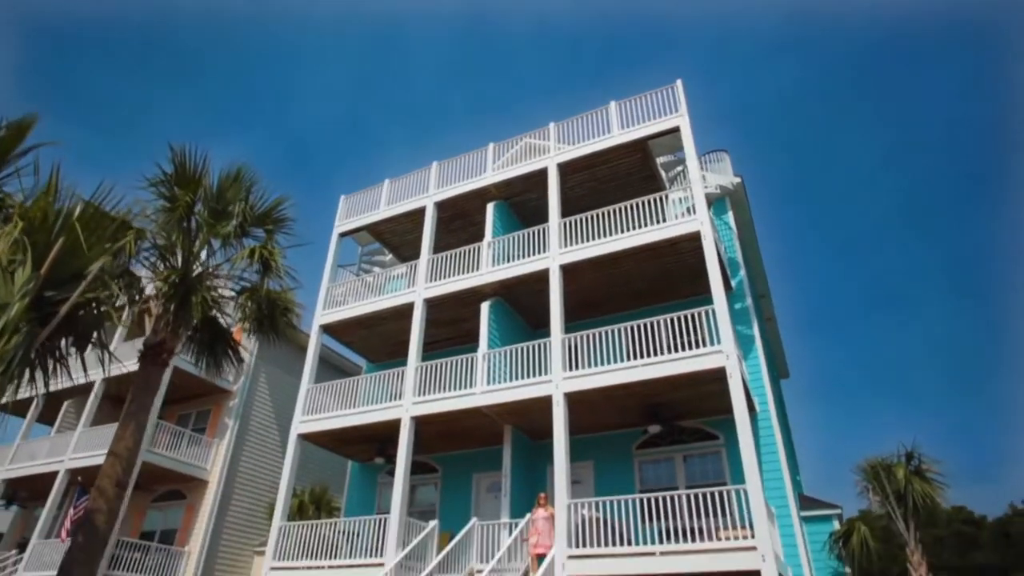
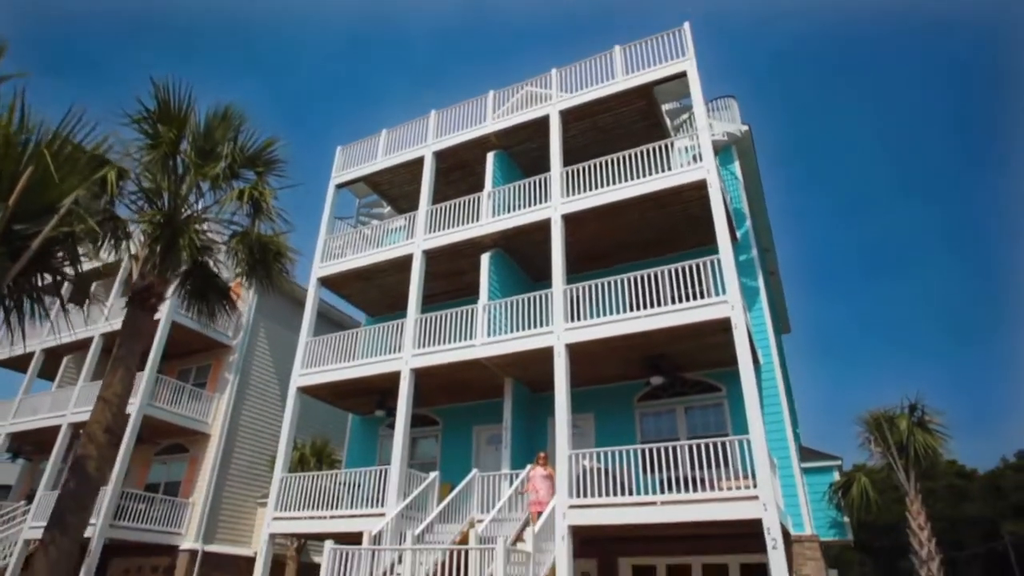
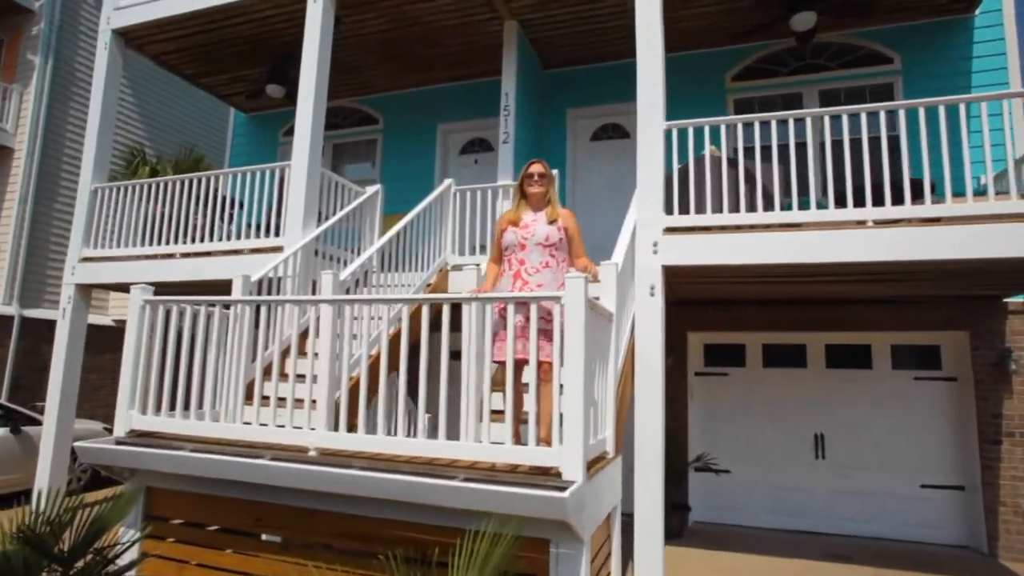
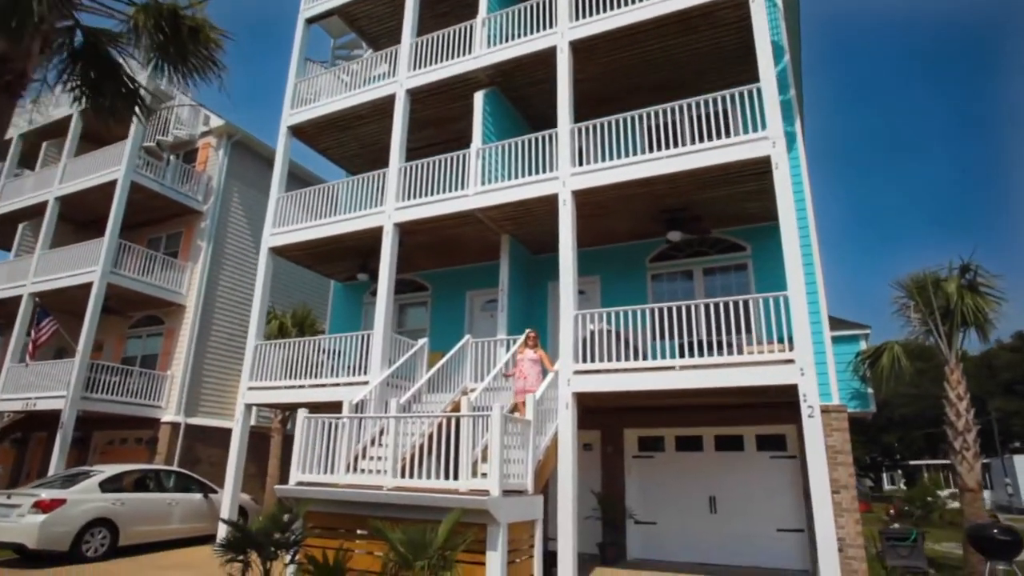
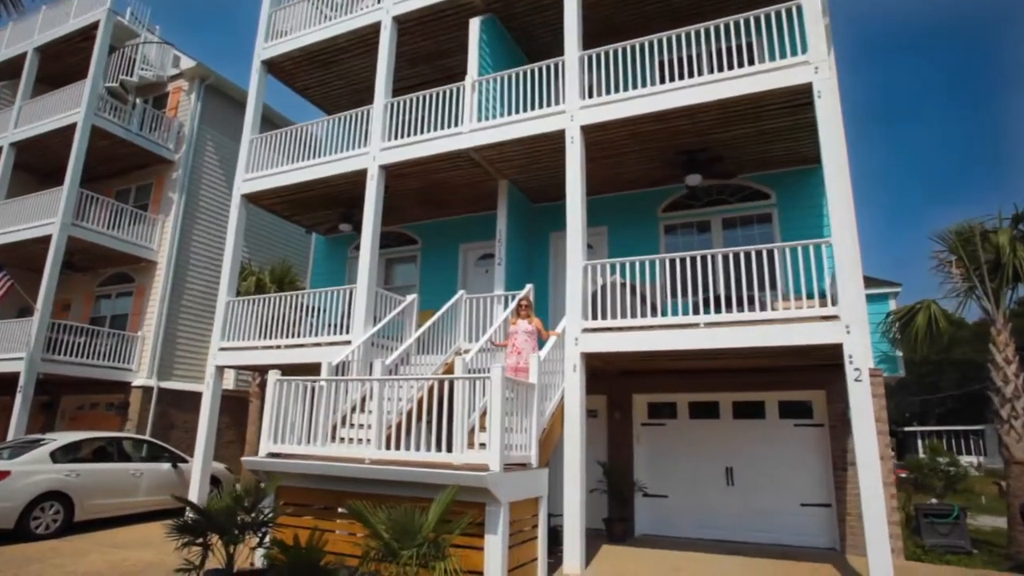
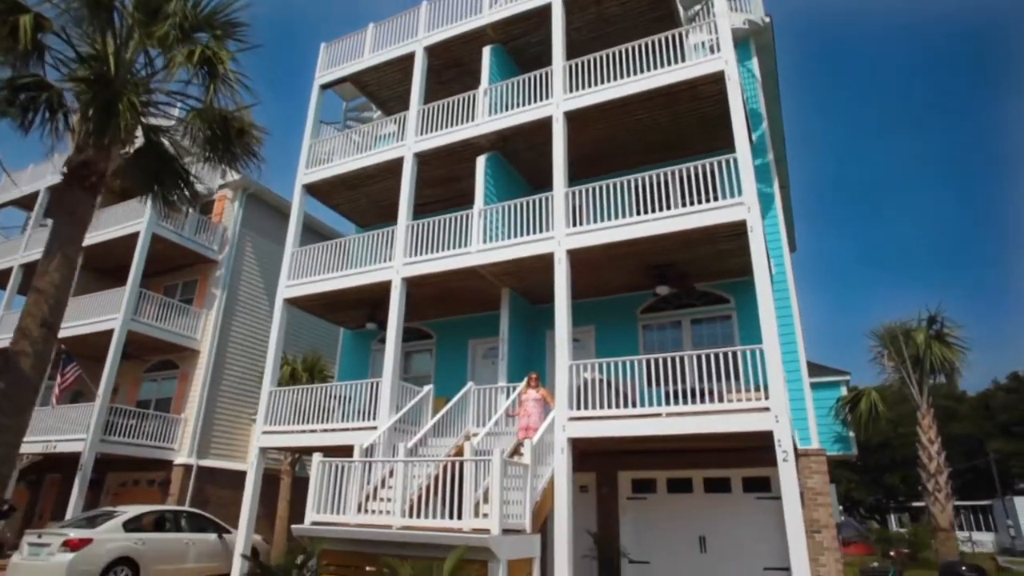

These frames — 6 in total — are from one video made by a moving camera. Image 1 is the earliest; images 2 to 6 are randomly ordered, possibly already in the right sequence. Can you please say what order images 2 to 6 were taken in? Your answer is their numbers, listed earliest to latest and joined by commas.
2, 6, 4, 5, 3
